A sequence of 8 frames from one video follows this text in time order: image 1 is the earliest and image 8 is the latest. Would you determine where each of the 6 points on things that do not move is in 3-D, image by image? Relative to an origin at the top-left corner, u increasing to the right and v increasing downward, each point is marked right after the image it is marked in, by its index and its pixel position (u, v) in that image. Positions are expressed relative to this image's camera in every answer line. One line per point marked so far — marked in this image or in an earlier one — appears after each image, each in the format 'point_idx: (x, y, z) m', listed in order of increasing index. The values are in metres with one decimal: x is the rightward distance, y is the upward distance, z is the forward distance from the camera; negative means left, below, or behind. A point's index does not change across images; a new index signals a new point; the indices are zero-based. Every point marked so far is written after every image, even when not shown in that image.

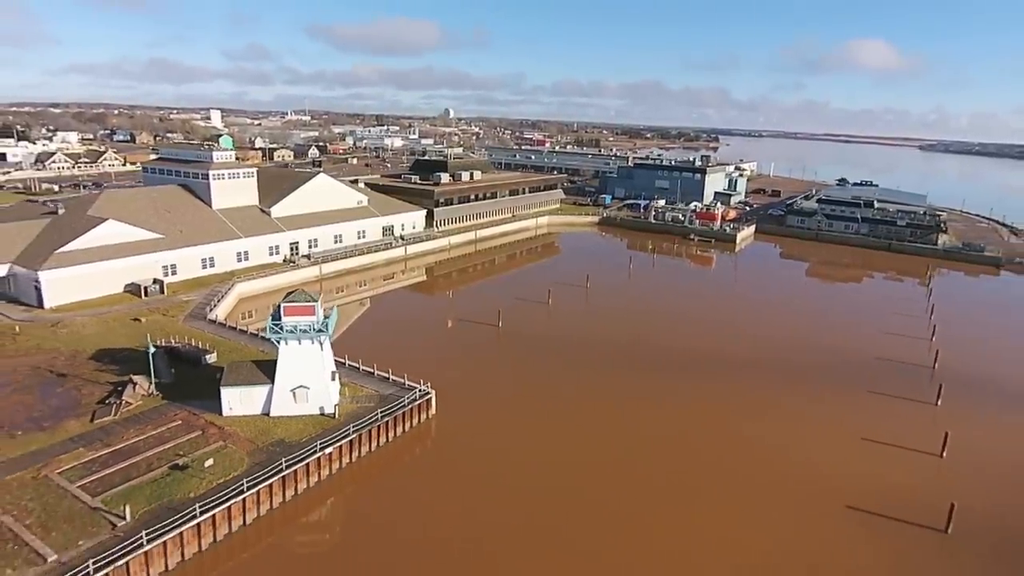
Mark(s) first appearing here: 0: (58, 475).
0: (-8.4, -3.4, +11.4) m
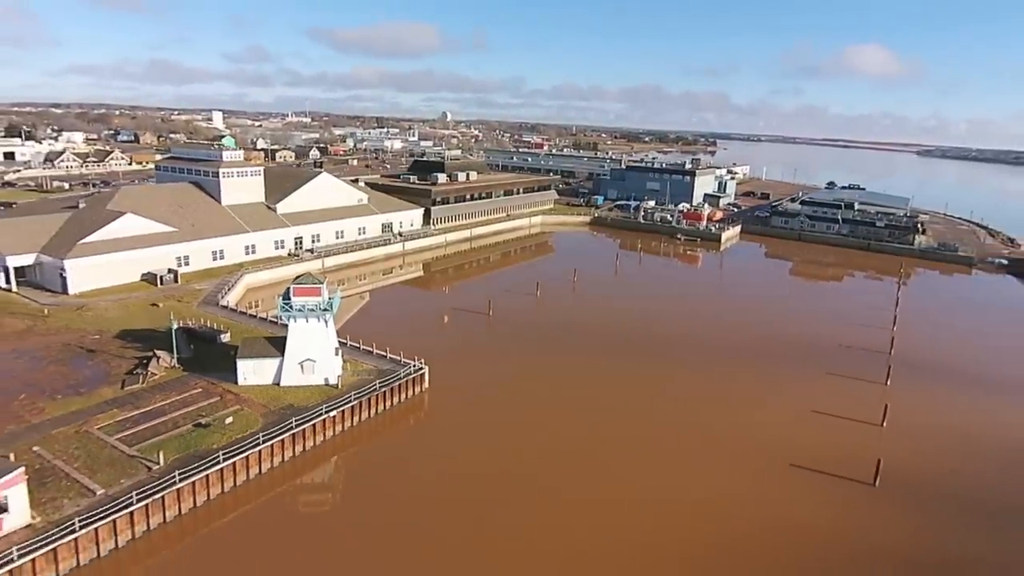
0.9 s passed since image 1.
0: (-8.8, -2.9, +13.0) m
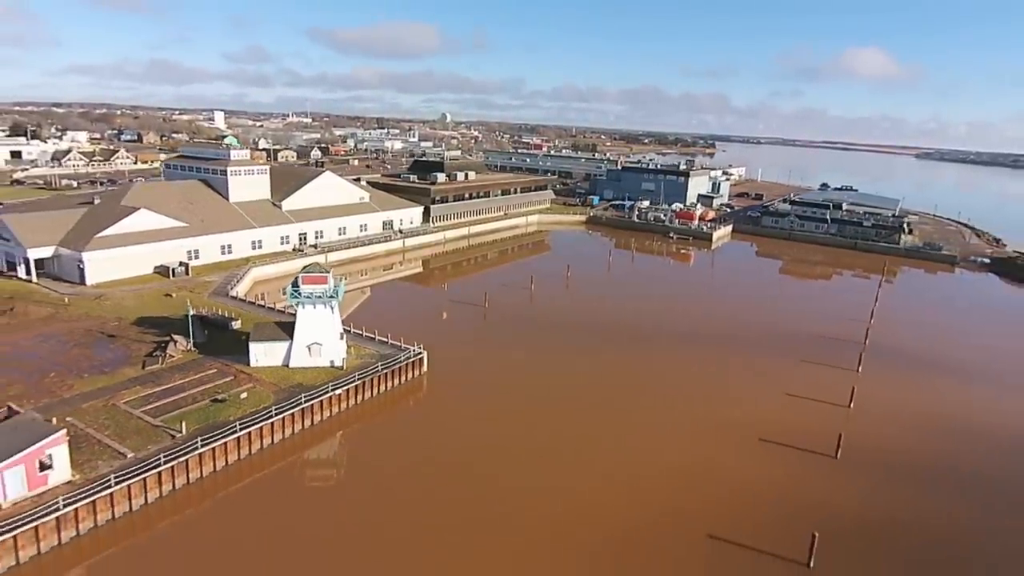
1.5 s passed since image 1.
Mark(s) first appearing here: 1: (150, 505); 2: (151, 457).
0: (-9.0, -2.6, +14.2) m
1: (-7.1, -4.2, +12.1) m
2: (-7.3, -3.4, +12.4) m
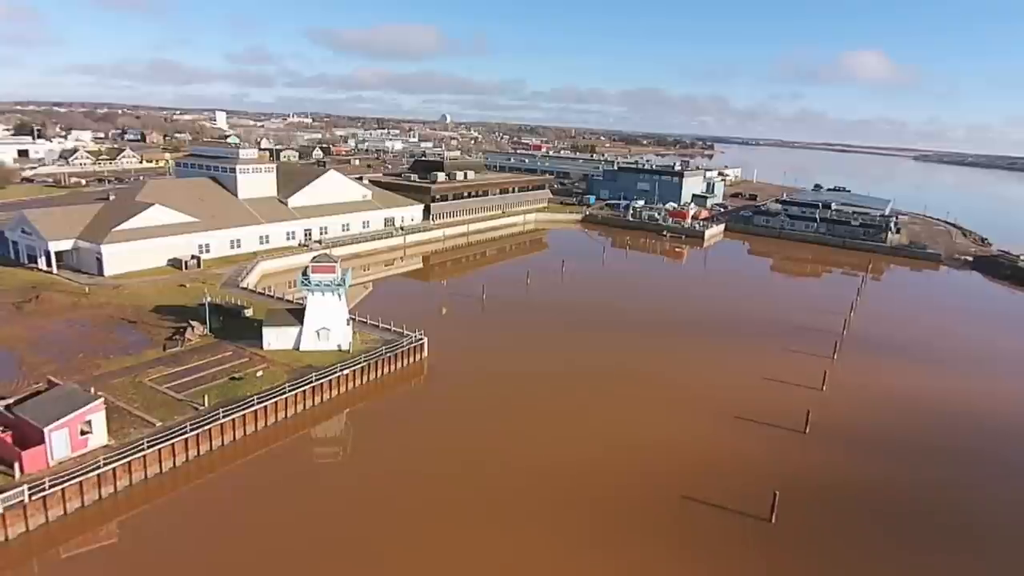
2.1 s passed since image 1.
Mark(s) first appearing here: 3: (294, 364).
0: (-9.2, -2.3, +15.5) m
1: (-7.3, -3.9, +13.4) m
2: (-7.5, -3.0, +13.7) m
3: (-6.1, -2.1, +17.3) m
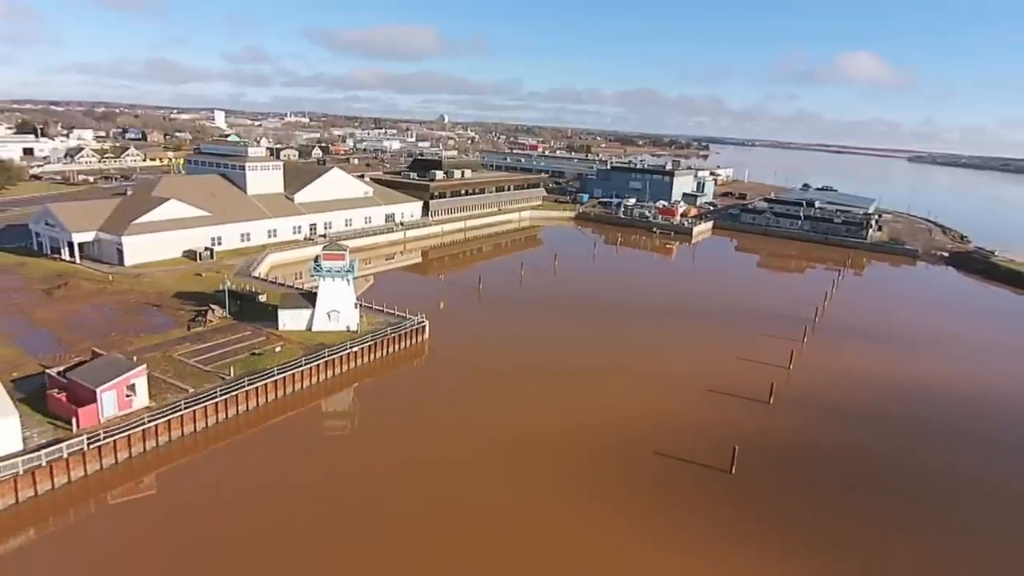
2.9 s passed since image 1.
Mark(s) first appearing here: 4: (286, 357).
0: (-9.3, -1.8, +17.1) m
1: (-7.4, -3.4, +15.0) m
2: (-7.6, -2.6, +15.3) m
3: (-6.3, -1.7, +19.0) m
4: (-6.5, -2.0, +17.7) m
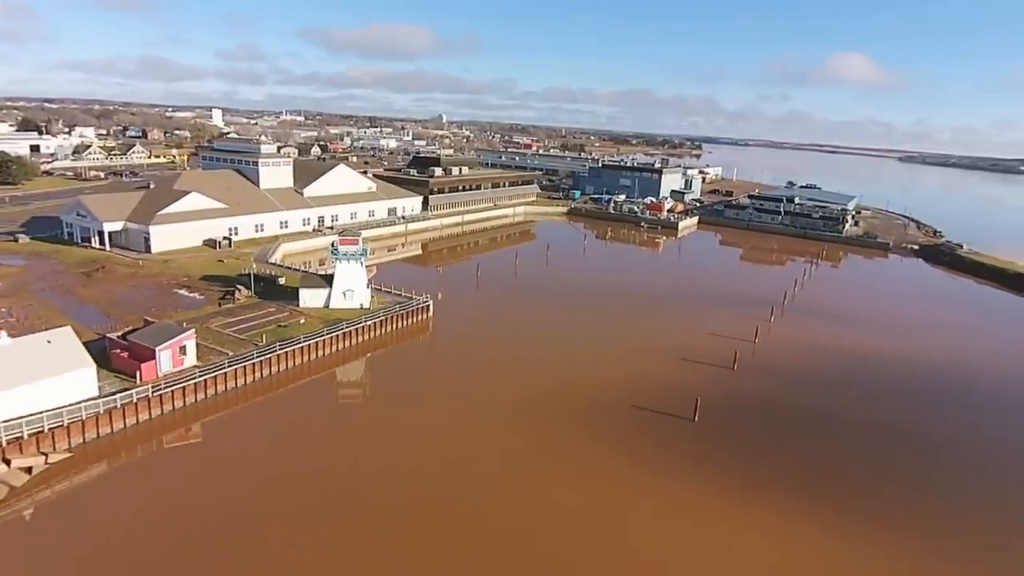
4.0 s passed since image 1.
0: (-9.5, -1.2, +19.4) m
1: (-7.5, -2.8, +17.4) m
2: (-7.7, -1.9, +17.7) m
3: (-6.4, -1.0, +21.4) m
4: (-6.7, -1.4, +20.0) m
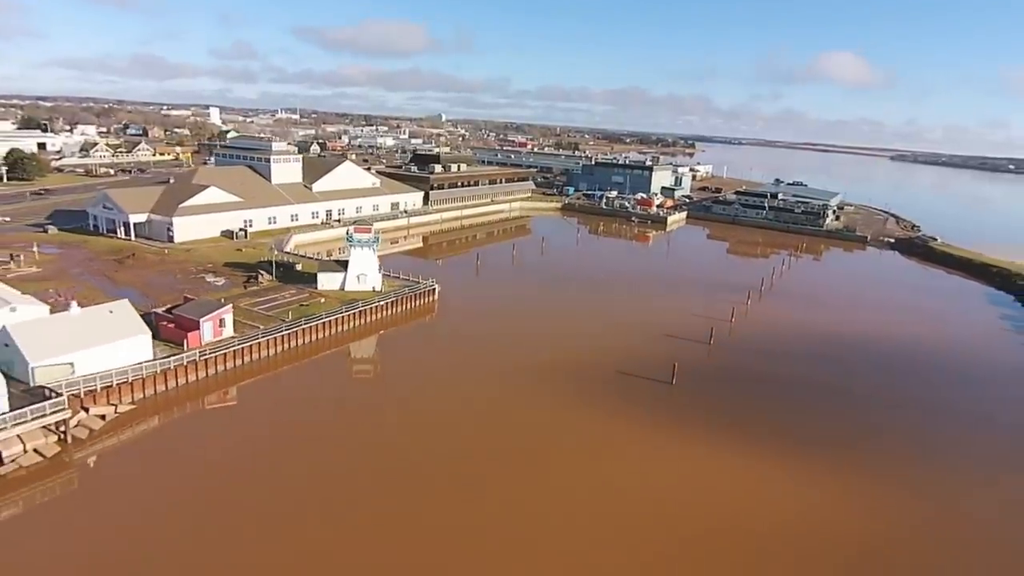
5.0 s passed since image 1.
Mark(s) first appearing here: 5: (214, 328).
0: (-9.5, -0.6, +21.6) m
1: (-7.5, -2.2, +19.5) m
2: (-7.7, -1.3, +19.8) m
3: (-6.5, -0.4, +23.5) m
4: (-6.7, -0.7, +22.2) m
5: (-8.9, -1.2, +18.3) m
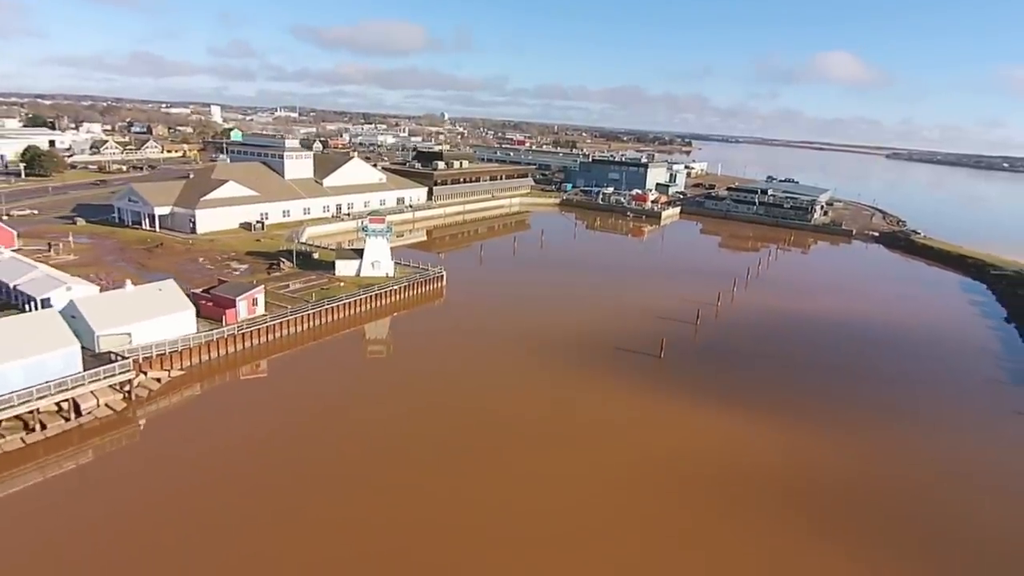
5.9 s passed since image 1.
0: (-9.4, 0.0, +23.6) m
1: (-7.4, -1.6, +21.5) m
2: (-7.6, -0.7, +21.8) m
3: (-6.4, +0.2, +25.5) m
4: (-6.6, -0.2, +24.2) m
5: (-8.7, -0.6, +20.3) m
